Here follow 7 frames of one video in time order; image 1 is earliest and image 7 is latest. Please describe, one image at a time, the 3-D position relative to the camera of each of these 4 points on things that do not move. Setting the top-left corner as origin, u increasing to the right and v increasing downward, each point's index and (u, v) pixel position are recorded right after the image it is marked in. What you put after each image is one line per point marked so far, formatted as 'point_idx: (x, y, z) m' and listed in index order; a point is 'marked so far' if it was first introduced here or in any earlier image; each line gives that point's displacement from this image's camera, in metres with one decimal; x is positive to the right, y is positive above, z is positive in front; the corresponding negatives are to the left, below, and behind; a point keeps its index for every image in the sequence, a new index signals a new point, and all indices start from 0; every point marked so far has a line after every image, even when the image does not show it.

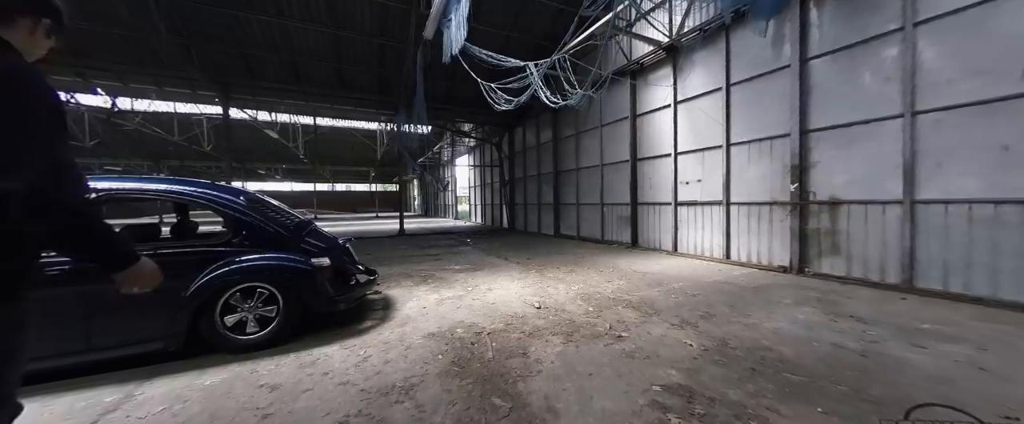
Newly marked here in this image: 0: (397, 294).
0: (-1.3, -0.9, +3.3) m
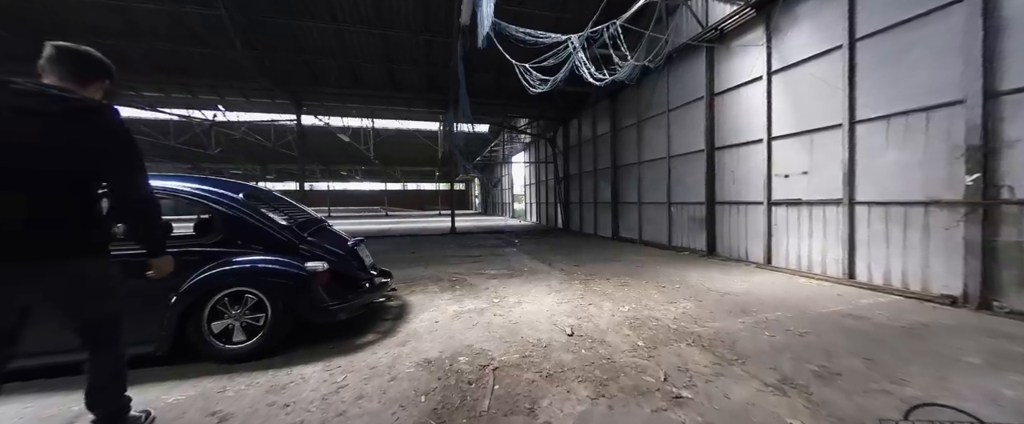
0: (-0.9, -0.9, +3.0) m
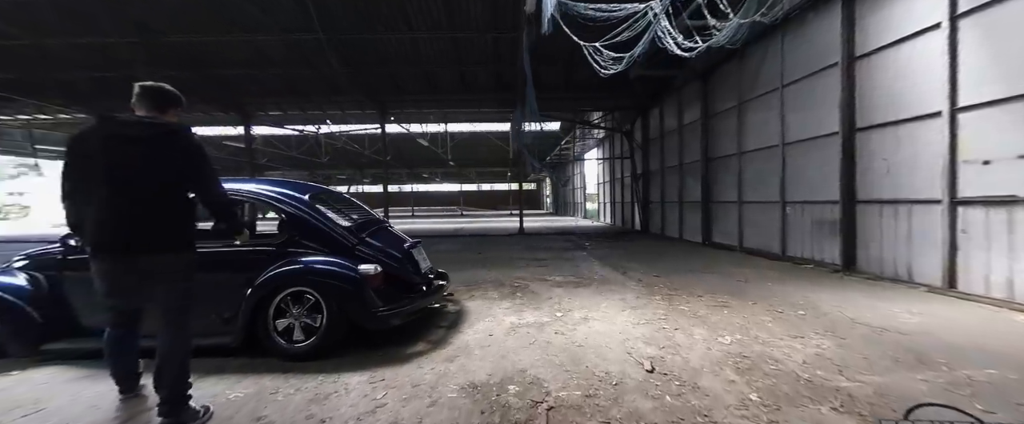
0: (-0.3, -0.9, +2.8) m
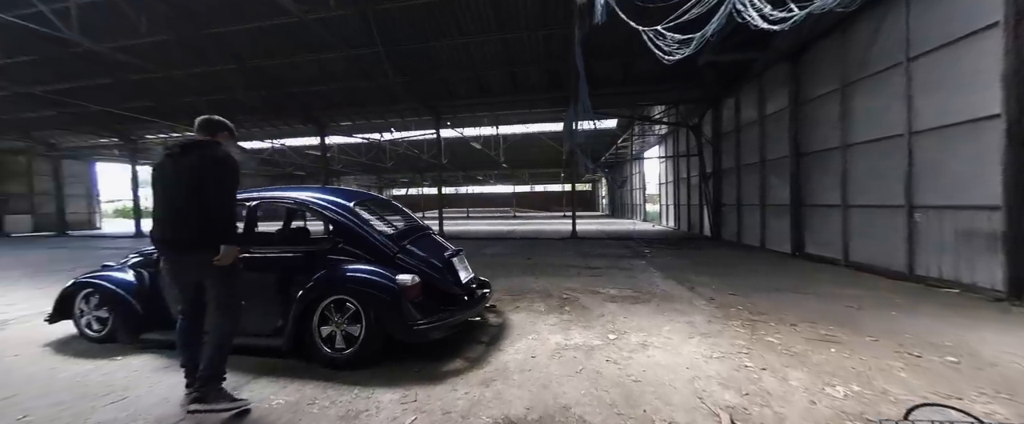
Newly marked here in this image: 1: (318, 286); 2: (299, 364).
0: (+0.1, -1.0, +2.6) m
1: (-1.3, -0.5, +1.9) m
2: (-1.4, -1.0, +1.9) m
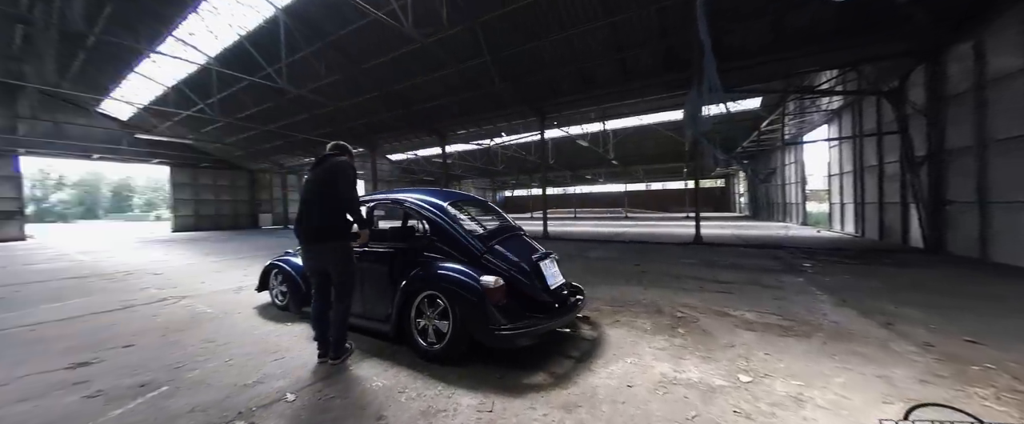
0: (+0.8, -1.0, +2.3) m
1: (-0.7, -0.5, +2.1) m
2: (-0.8, -1.0, +2.2) m
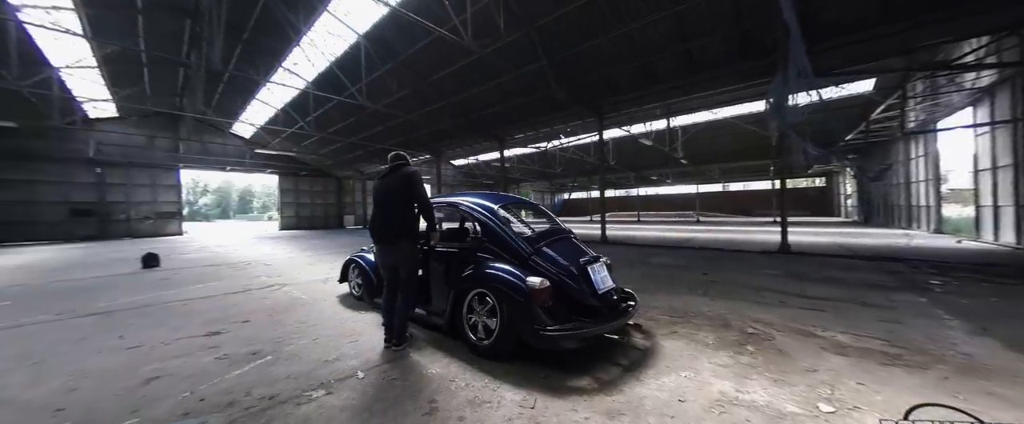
0: (+1.2, -1.0, +2.2) m
1: (-0.3, -0.5, +2.2) m
2: (-0.5, -1.0, +2.3) m
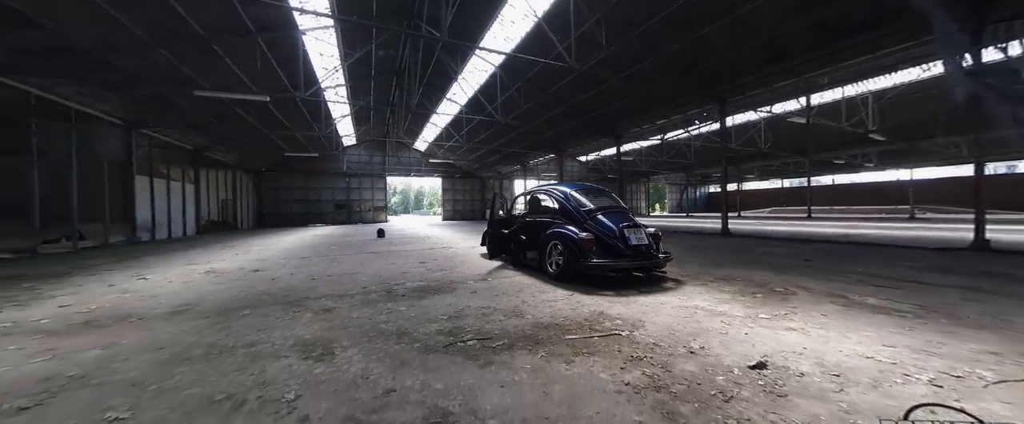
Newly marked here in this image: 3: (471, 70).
0: (+1.8, -0.8, +3.0) m
1: (+0.4, -0.3, +3.7) m
2: (+0.4, -0.8, +3.8) m
3: (-1.4, +4.9, +10.3) m
